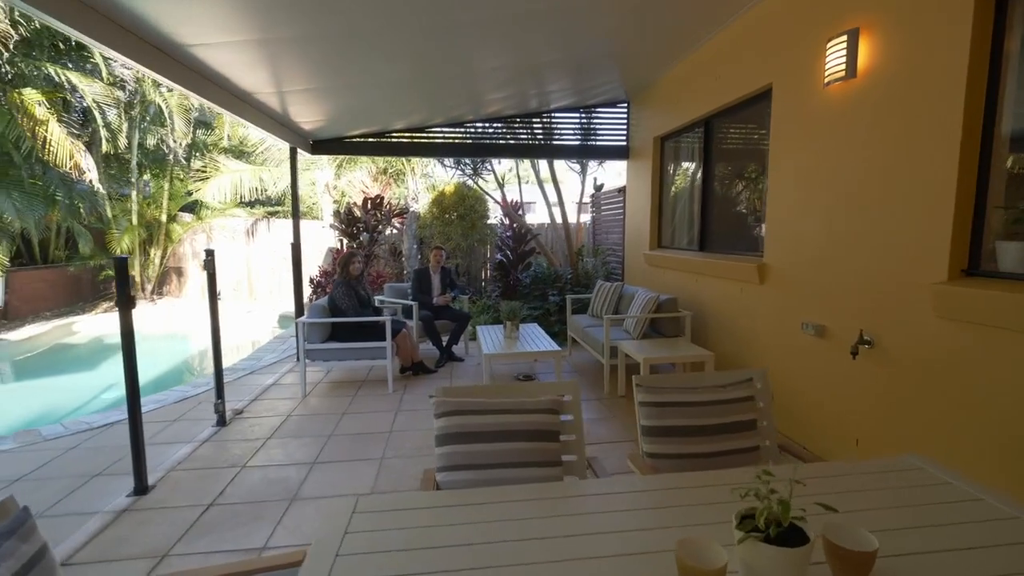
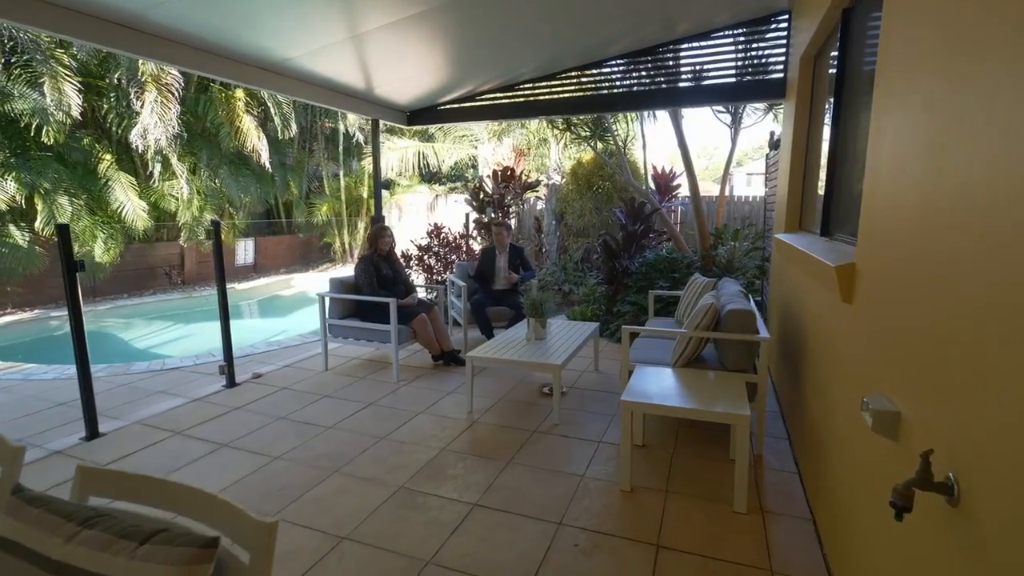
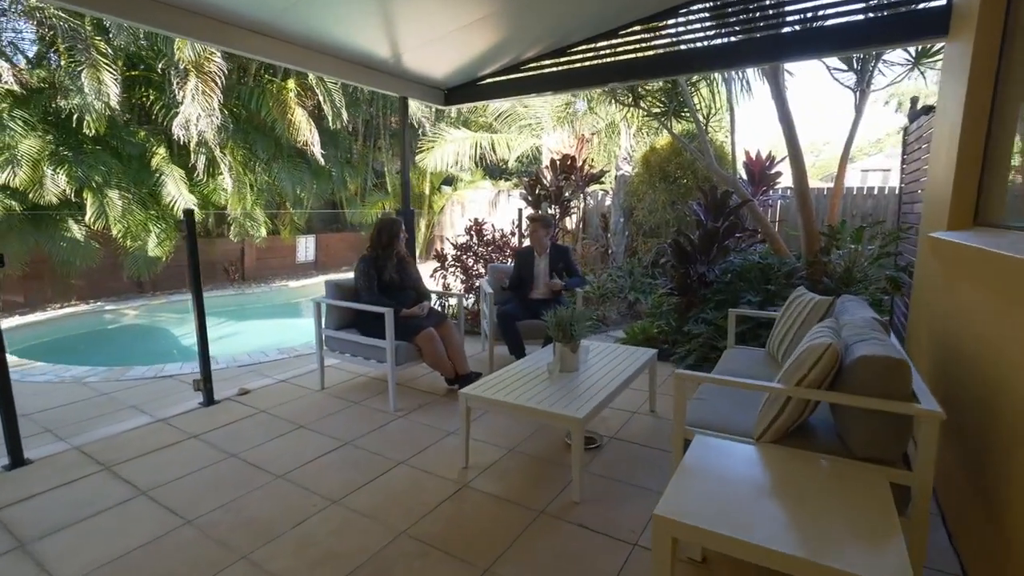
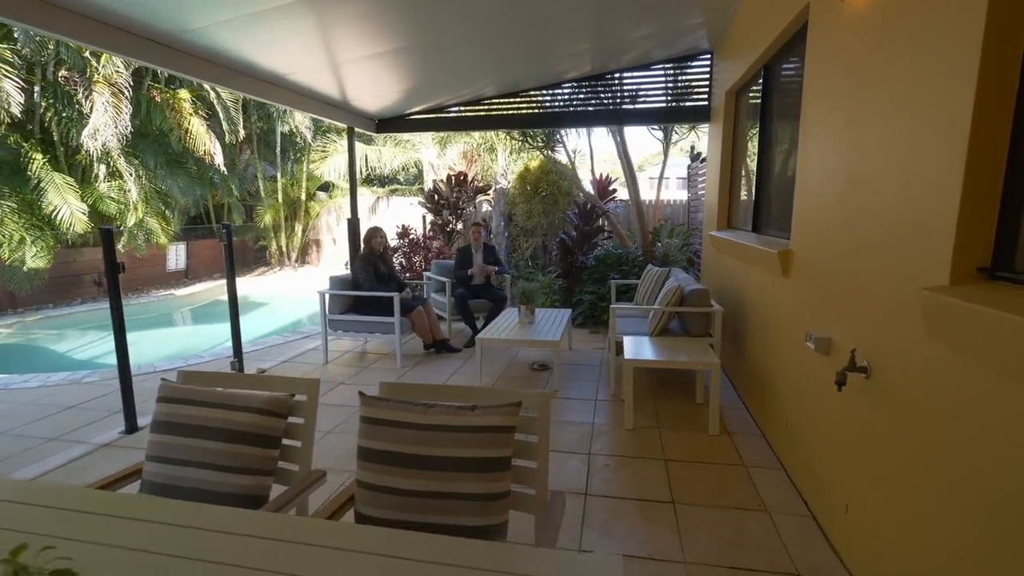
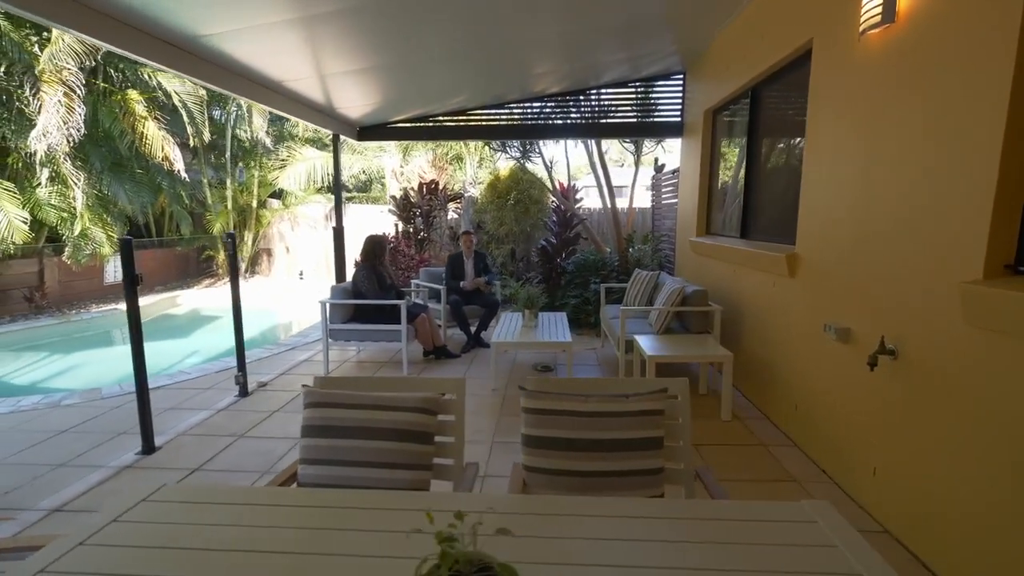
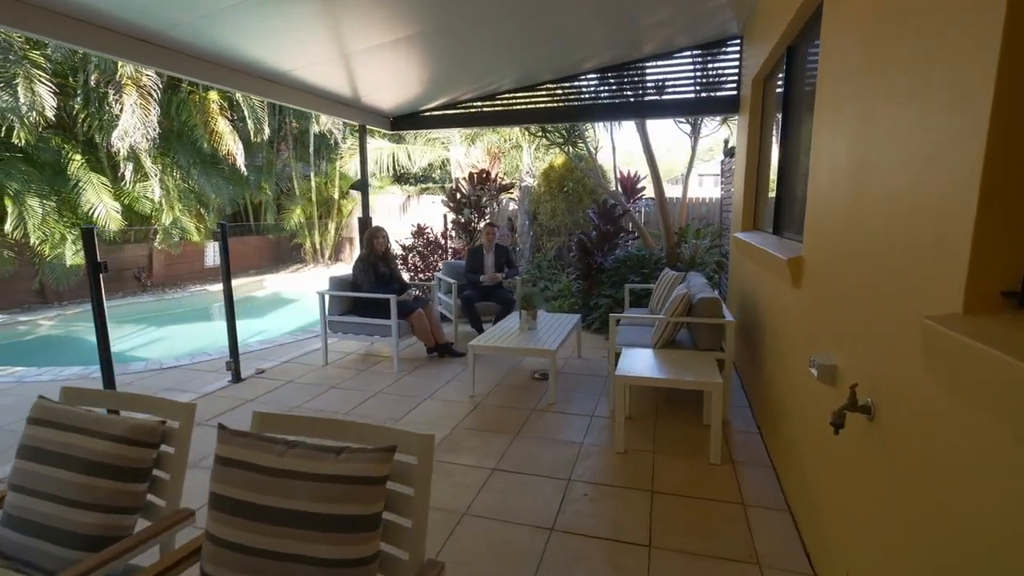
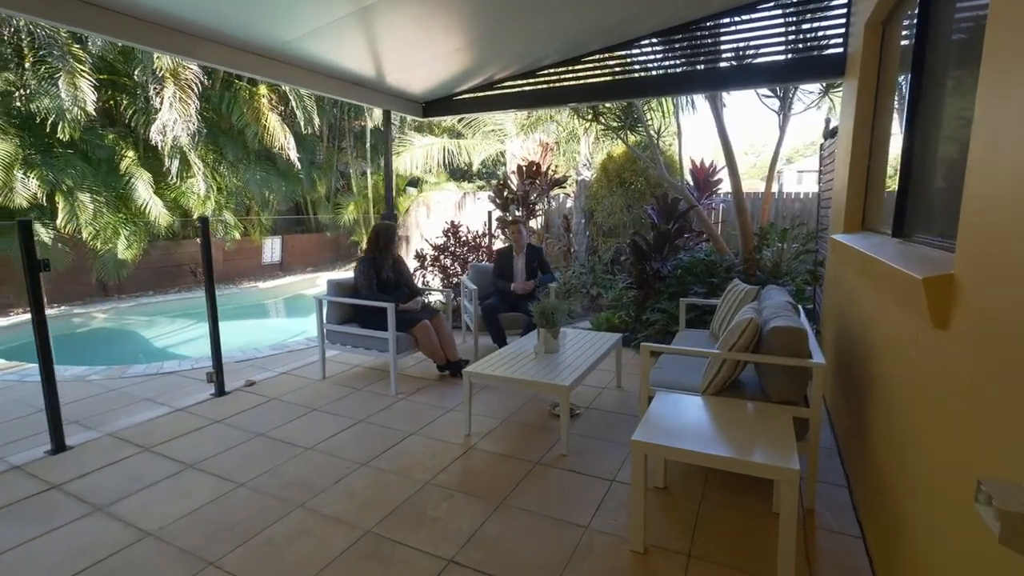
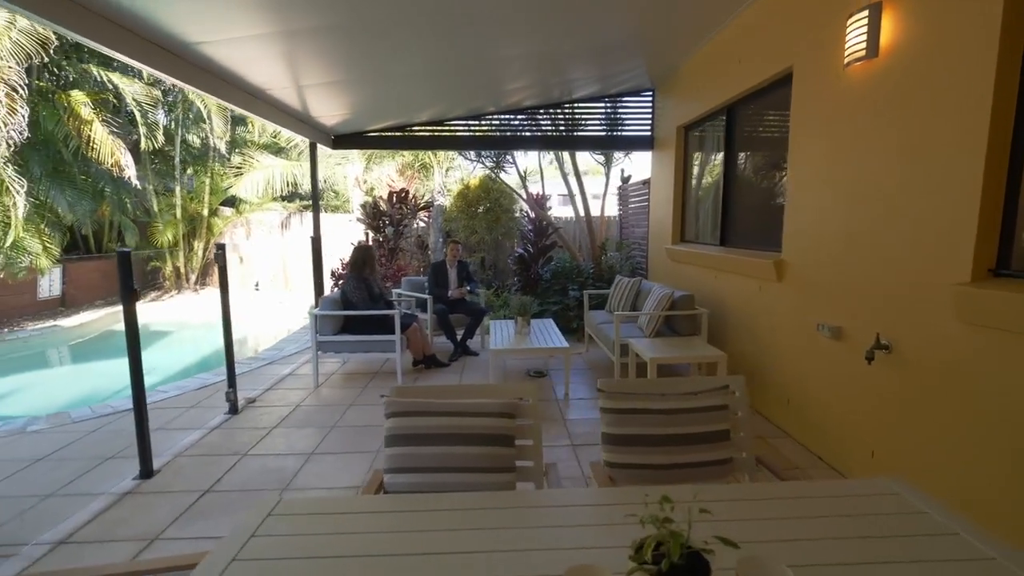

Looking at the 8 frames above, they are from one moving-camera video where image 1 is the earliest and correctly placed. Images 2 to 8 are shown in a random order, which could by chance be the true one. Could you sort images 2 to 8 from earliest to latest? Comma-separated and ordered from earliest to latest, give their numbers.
8, 5, 4, 6, 2, 7, 3
